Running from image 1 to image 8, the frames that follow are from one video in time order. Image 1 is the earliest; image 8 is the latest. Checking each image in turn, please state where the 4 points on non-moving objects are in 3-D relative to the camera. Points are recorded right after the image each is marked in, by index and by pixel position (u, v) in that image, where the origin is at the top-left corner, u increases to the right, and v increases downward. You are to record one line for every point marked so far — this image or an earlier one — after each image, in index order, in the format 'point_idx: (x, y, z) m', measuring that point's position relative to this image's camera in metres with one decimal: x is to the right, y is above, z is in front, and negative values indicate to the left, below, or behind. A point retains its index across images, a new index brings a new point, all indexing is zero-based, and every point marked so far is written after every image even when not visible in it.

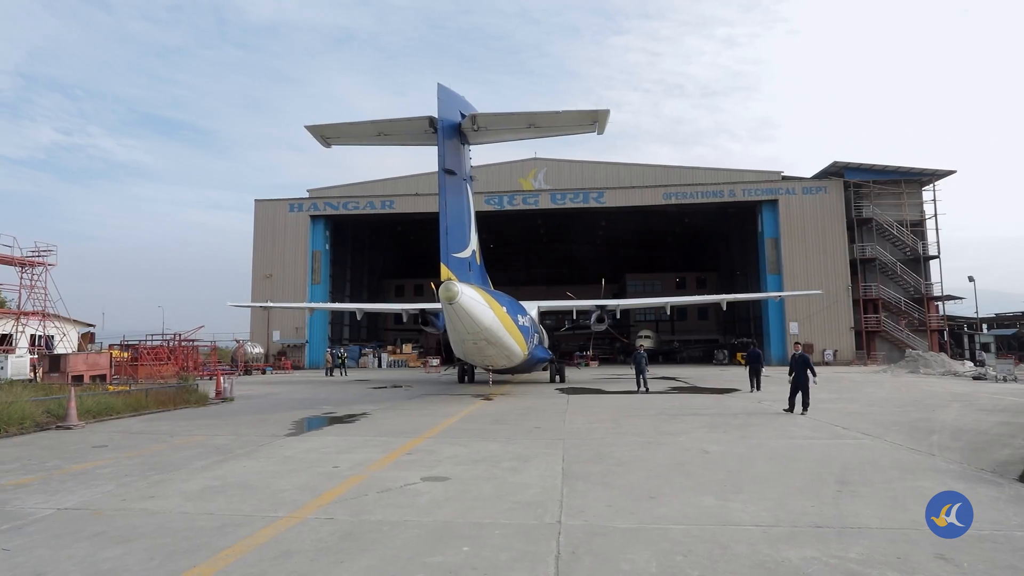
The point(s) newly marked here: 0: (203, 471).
0: (-3.4, -2.0, +6.8) m
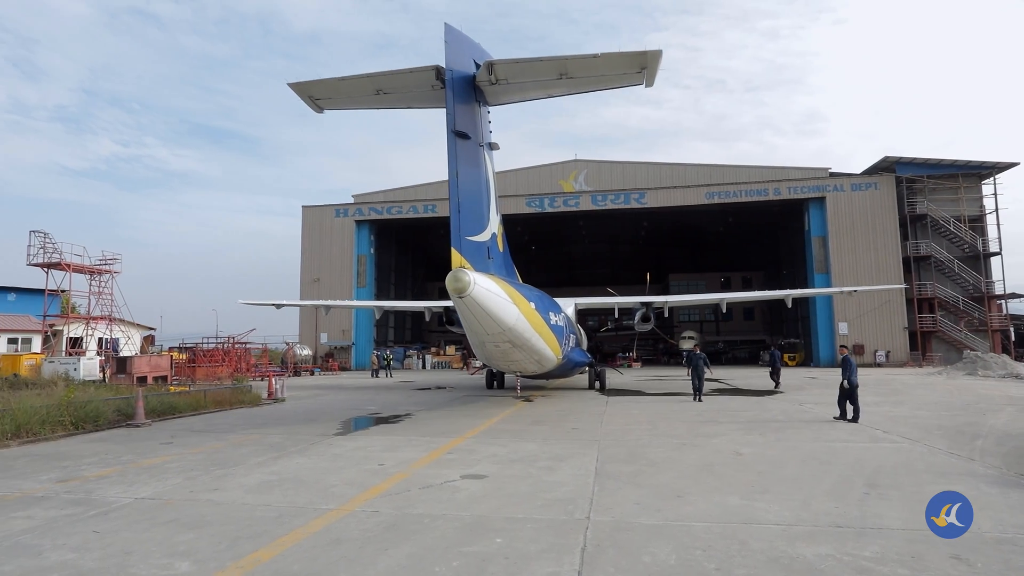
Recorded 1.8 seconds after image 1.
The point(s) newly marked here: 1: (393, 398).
0: (-3.0, -2.0, +7.1) m
1: (-3.2, -3.0, +16.5) m
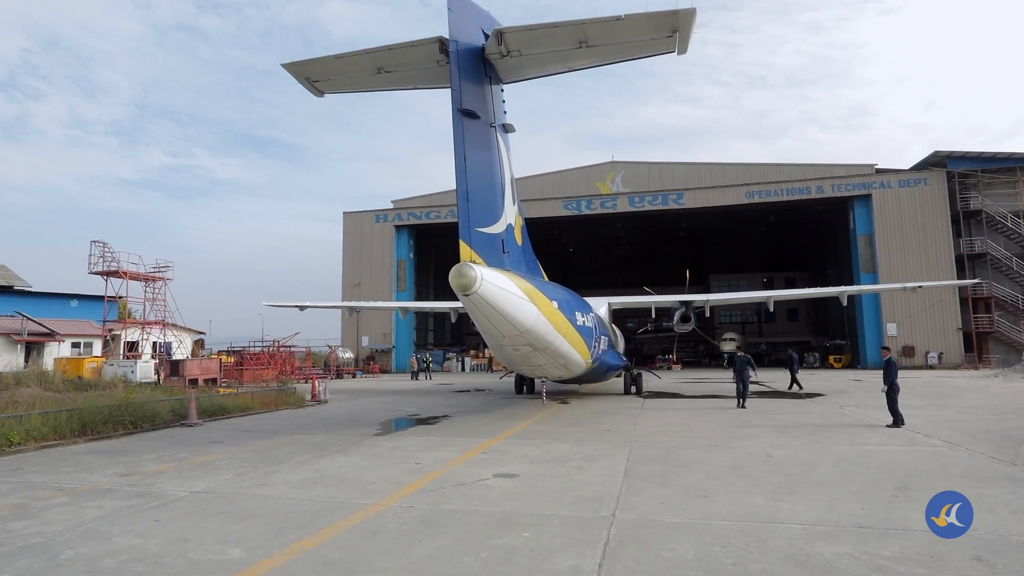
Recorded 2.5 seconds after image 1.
0: (-2.5, -2.1, +7.4) m
1: (-2.2, -3.1, +16.8) m
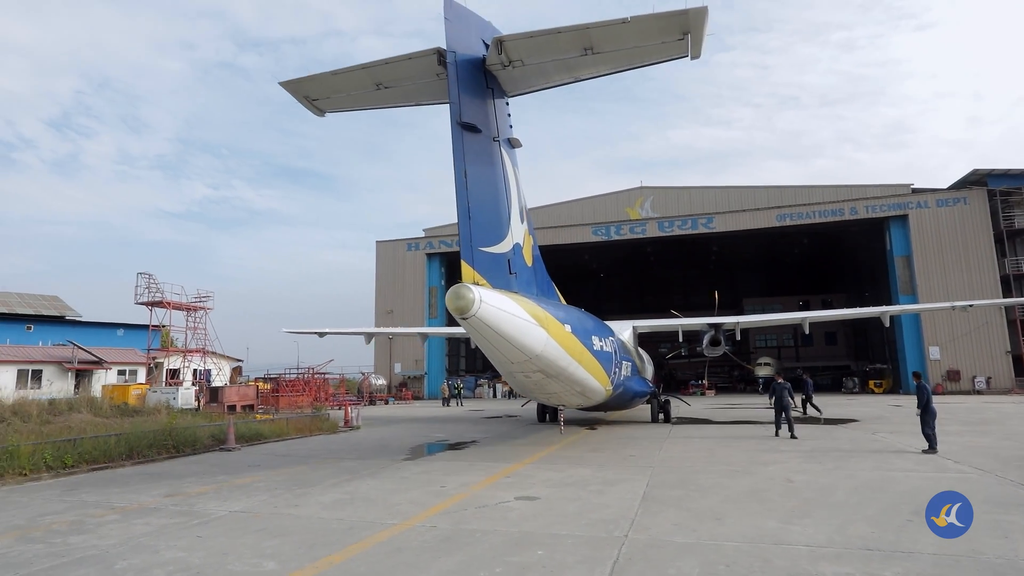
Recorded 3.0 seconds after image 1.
0: (-2.2, -2.5, +7.6) m
1: (-1.4, -3.8, +16.9) m
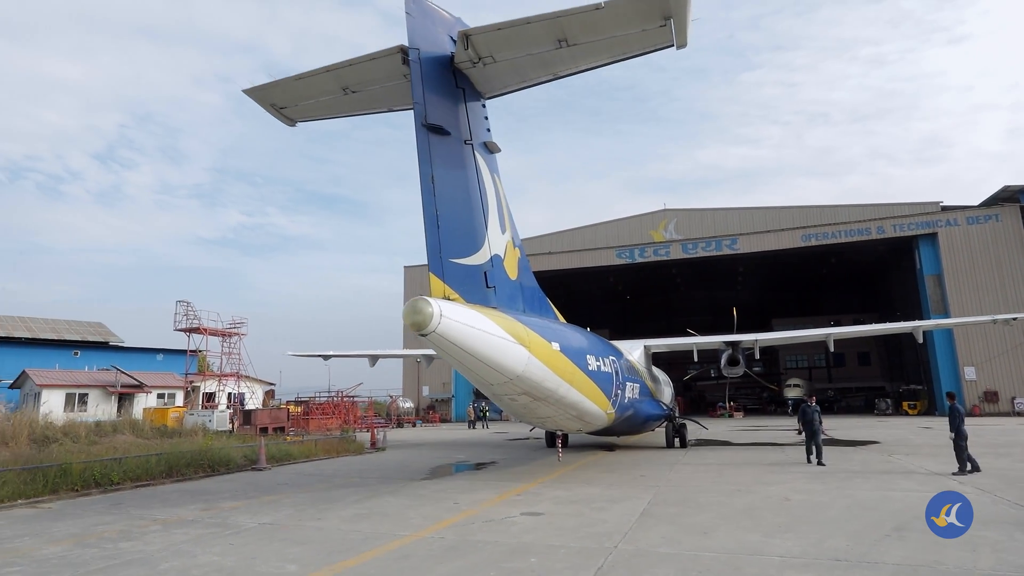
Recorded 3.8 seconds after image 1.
0: (-2.0, -2.8, +8.0) m
1: (-0.7, -4.5, +17.1) m
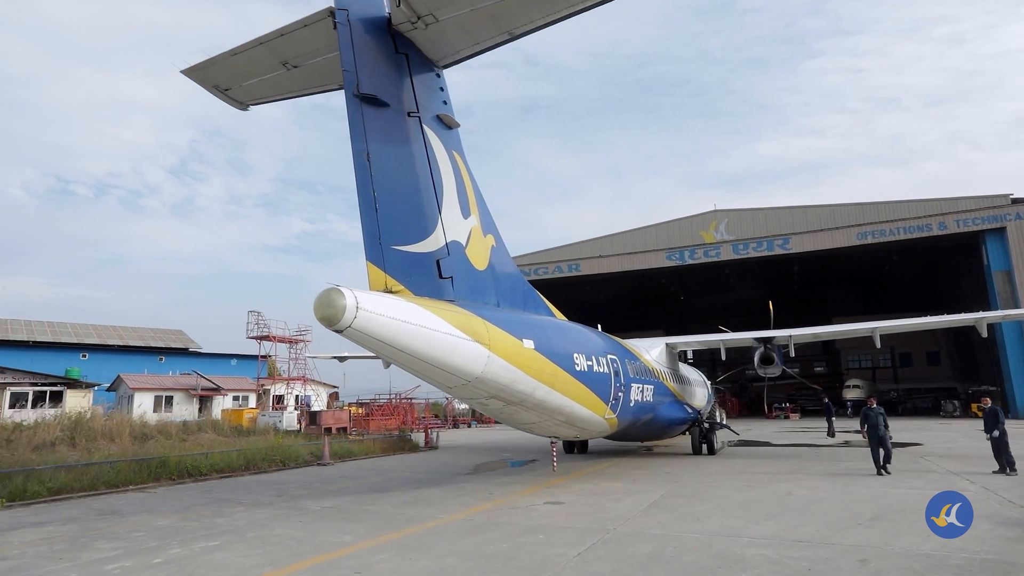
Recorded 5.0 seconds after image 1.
0: (-1.4, -3.0, +8.7) m
1: (+0.7, -4.7, +17.8) m
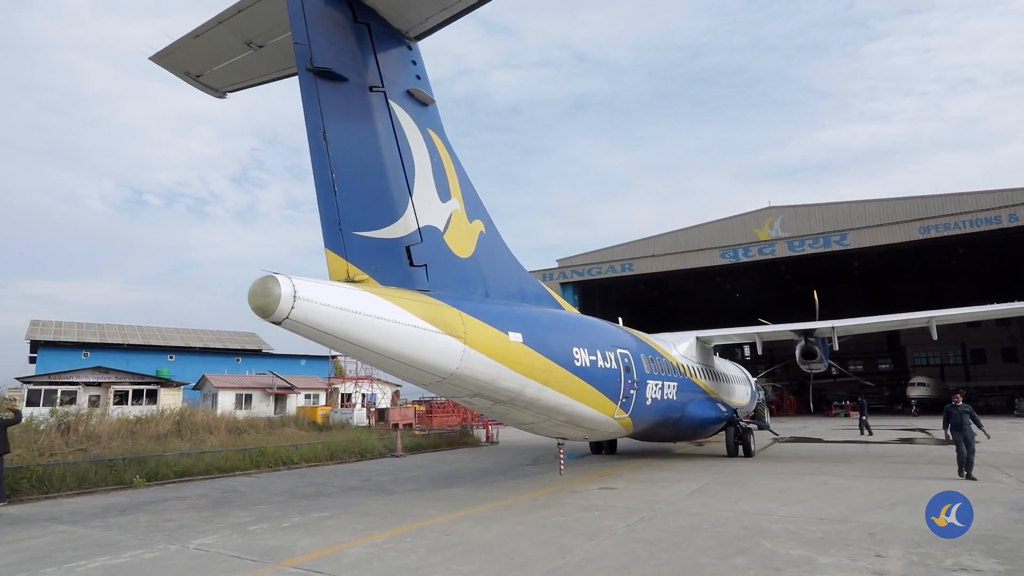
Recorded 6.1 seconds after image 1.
0: (-0.6, -3.1, +9.5) m
1: (+2.3, -4.7, +18.3) m
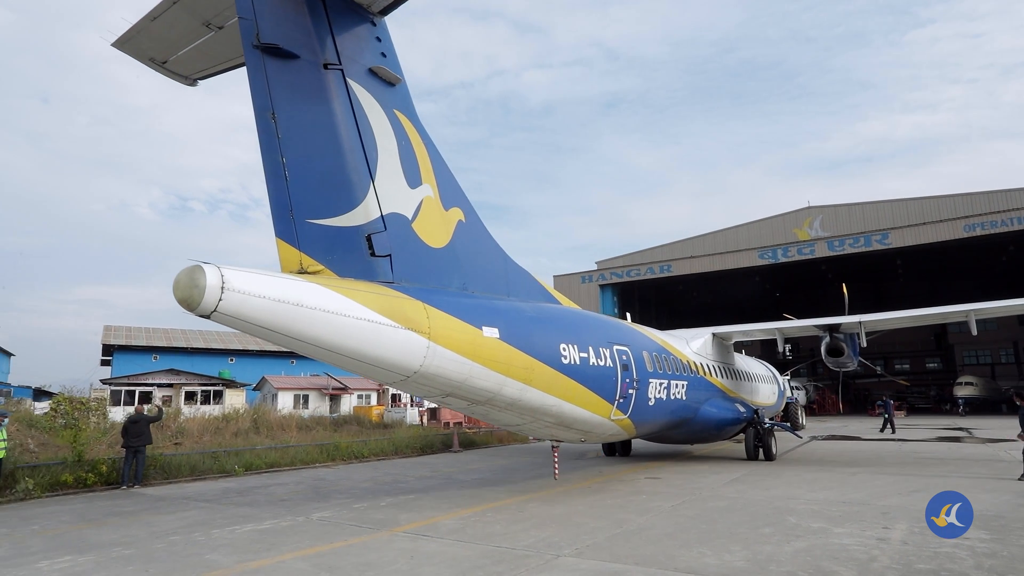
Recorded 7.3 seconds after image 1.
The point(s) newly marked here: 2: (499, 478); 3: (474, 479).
0: (+0.2, -3.2, +10.1) m
1: (+3.6, -4.8, +18.8) m
2: (-0.3, -3.1, +9.2) m
3: (-0.7, -3.0, +9.2) m
